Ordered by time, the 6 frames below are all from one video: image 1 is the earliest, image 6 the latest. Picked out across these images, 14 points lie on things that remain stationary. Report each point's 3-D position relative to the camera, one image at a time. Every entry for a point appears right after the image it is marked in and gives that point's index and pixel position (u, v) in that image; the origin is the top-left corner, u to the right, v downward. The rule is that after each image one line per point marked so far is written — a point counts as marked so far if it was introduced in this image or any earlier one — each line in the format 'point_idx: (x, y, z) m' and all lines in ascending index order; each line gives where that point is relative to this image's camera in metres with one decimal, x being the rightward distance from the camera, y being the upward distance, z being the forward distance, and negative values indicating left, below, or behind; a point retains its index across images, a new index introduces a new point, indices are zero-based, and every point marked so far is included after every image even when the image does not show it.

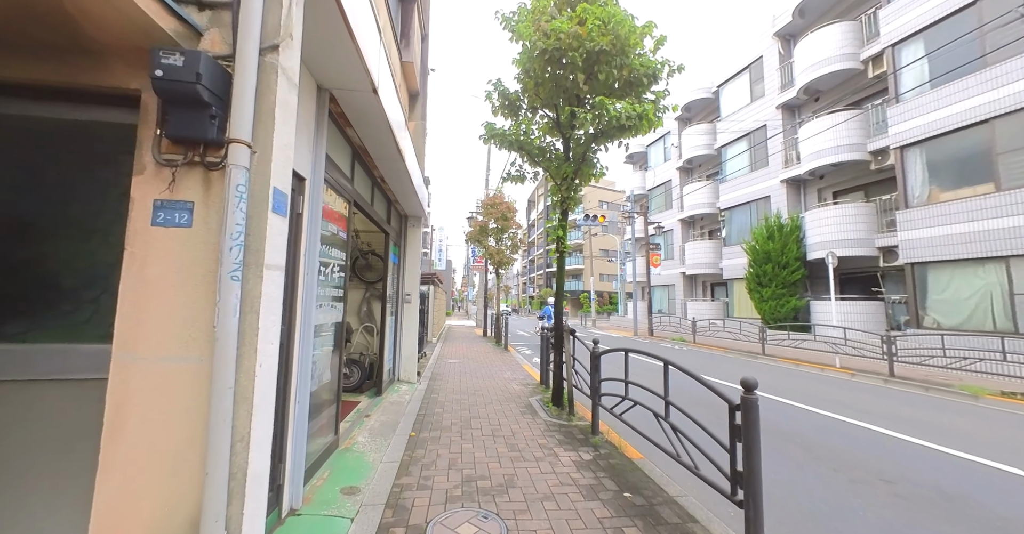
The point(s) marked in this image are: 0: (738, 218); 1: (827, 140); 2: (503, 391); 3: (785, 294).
0: (+11.2, +2.5, +19.5) m
1: (+11.3, +4.5, +14.0) m
2: (-0.2, -2.1, +6.9) m
3: (+10.2, -1.0, +14.8) m
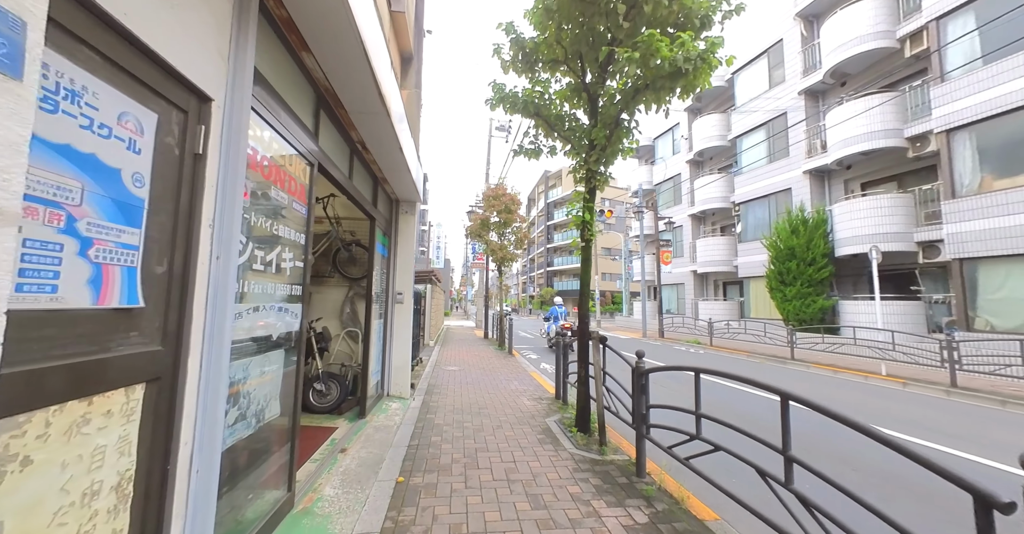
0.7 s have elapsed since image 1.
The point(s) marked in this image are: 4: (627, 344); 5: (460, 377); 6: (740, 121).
0: (+11.3, +2.6, +18.4) m
1: (+11.4, +4.7, +13.0) m
2: (0.0, -2.1, +5.8) m
3: (+10.3, -0.9, +13.8) m
4: (+5.7, -3.8, +19.3) m
5: (-1.1, -2.3, +8.4) m
6: (+11.0, +7.0, +19.1) m
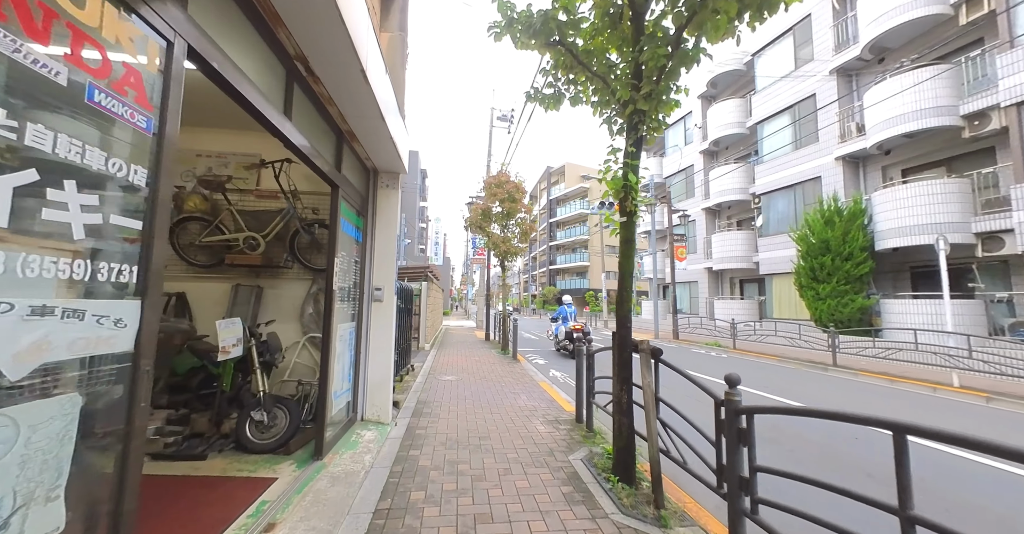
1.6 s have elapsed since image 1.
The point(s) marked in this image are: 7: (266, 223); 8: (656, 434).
0: (+11.5, +2.7, +17.1) m
1: (+11.5, +4.8, +11.6) m
2: (+0.1, -1.9, +4.5) m
3: (+10.5, -0.8, +12.4) m
4: (+5.9, -3.6, +18.0) m
5: (-1.0, -2.2, +7.1) m
6: (+11.1, +7.2, +17.7) m
7: (-2.8, +0.5, +4.4) m
8: (+1.1, -1.3, +3.0) m
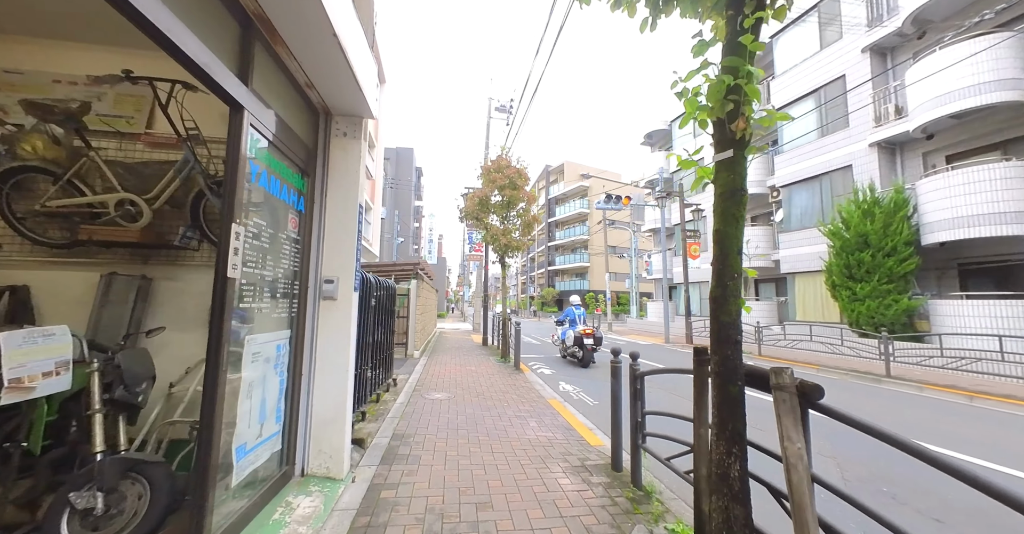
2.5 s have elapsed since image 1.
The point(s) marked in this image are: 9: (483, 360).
0: (+11.5, +2.8, +15.7) m
1: (+11.6, +4.9, +10.3) m
2: (+0.2, -1.8, +3.0) m
3: (+10.5, -0.7, +11.0) m
4: (+5.8, -3.5, +16.6) m
5: (-0.9, -2.1, +5.6) m
6: (+11.1, +7.3, +16.4) m
7: (-2.7, +0.6, +2.9) m
8: (+1.2, -1.1, +1.6) m
9: (-0.8, -2.6, +10.9) m
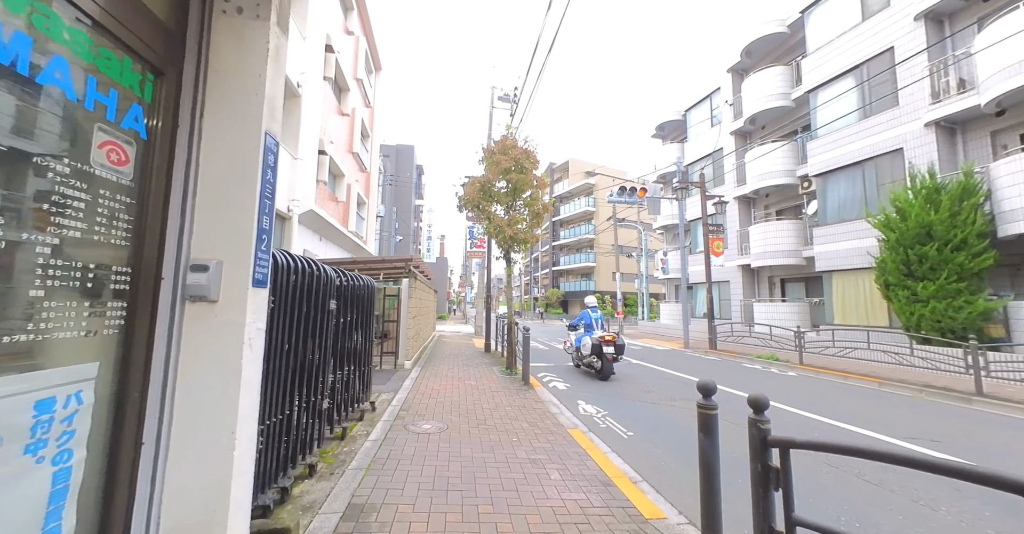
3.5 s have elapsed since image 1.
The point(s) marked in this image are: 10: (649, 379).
0: (+11.7, +2.9, +14.1) m
1: (+11.7, +5.0, +8.7) m
2: (+0.3, -1.6, +1.5) m
3: (+10.7, -0.6, +9.4) m
4: (+6.0, -3.5, +15.0) m
5: (-0.8, -2.0, +4.1) m
6: (+11.3, +7.4, +14.8) m
7: (-2.6, +0.7, +1.4) m
8: (+1.3, -1.0, 0.0) m
9: (-0.6, -2.5, +9.3) m
10: (+3.2, -2.7, +9.4) m
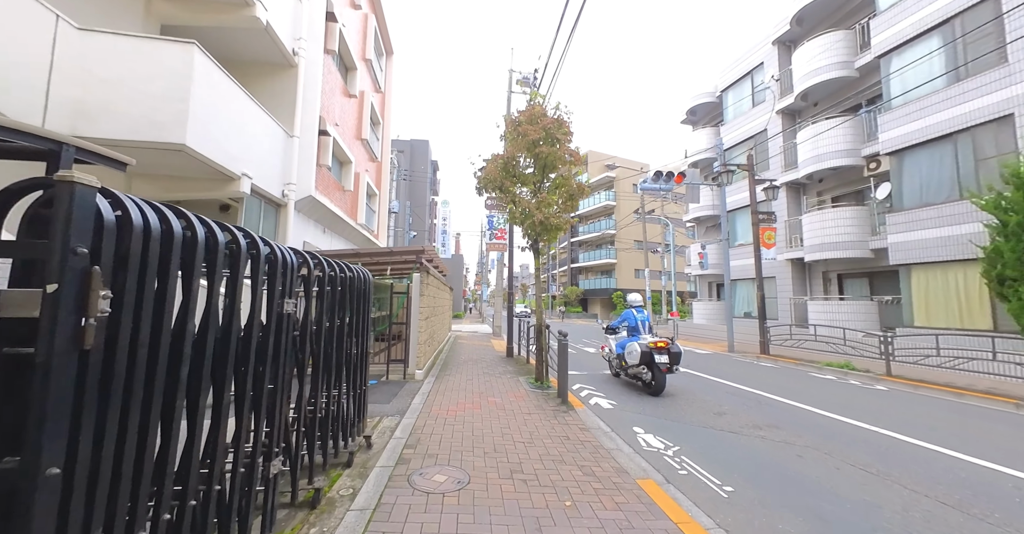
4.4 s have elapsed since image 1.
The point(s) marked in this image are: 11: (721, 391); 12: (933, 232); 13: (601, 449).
0: (+12.4, +3.1, +12.1) m
1: (+12.3, +5.2, +6.6) m
2: (+0.6, -1.5, -0.1) m
3: (+11.3, -0.4, +7.5) m
4: (+6.9, -3.2, +13.2) m
5: (-0.4, -1.8, +2.6) m
6: (+12.1, +7.6, +12.7) m
7: (-2.3, +0.9, 0.0) m
8: (+1.6, -0.9, -1.6) m
9: (0.0, -2.3, +7.8) m
10: (+3.8, -2.5, +7.7) m
11: (+4.2, -2.5, +8.0) m
12: (+12.1, +1.0, +11.4) m
13: (+1.0, -2.1, +4.6) m
